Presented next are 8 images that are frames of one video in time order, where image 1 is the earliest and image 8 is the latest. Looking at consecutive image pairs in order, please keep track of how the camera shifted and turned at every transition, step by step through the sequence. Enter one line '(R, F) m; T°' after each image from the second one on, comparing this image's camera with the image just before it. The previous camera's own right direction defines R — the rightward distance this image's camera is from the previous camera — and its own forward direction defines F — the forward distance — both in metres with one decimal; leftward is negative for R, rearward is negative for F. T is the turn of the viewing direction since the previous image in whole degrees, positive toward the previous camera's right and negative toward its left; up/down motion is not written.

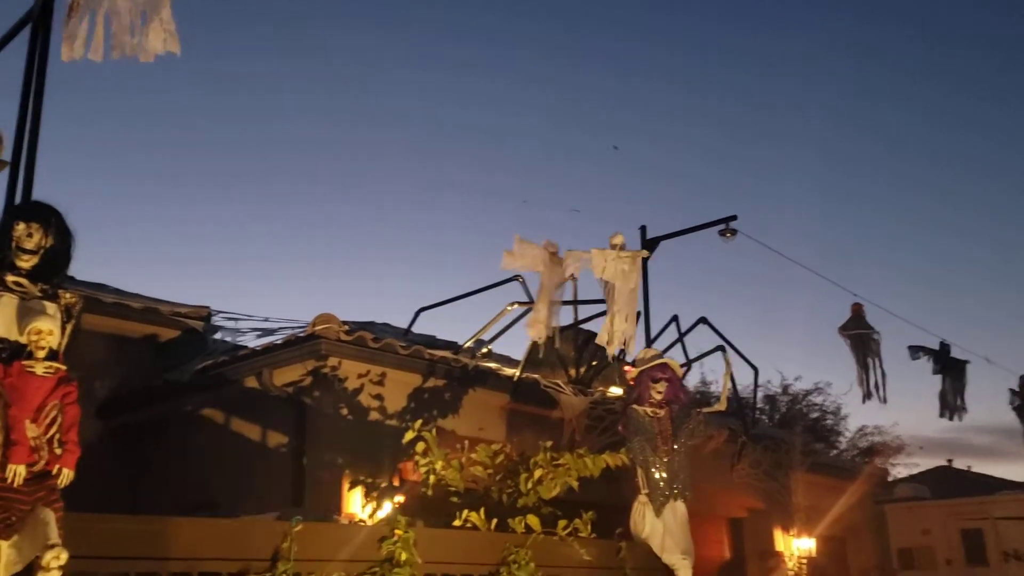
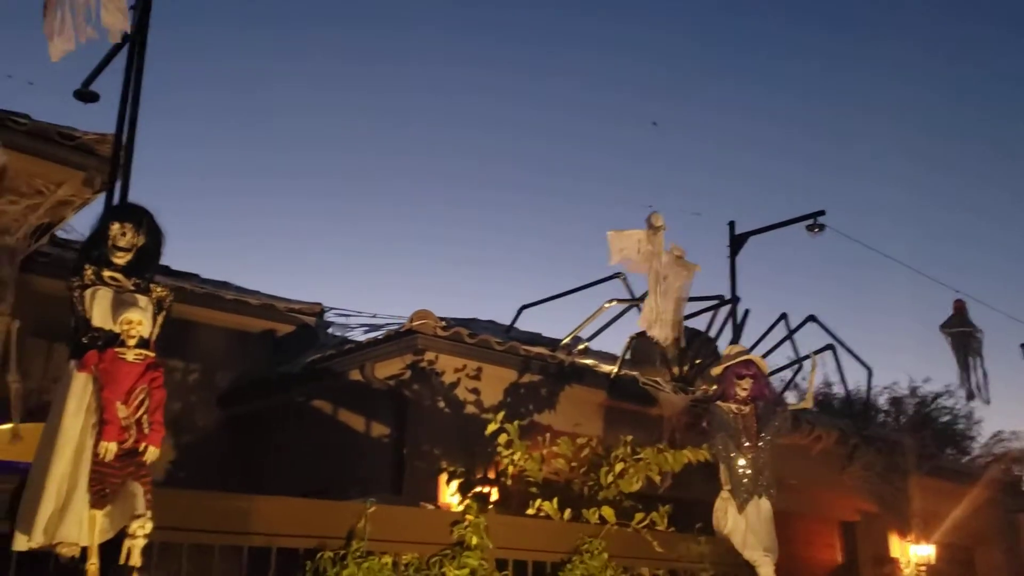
(+0.2, -0.1) m; -8°
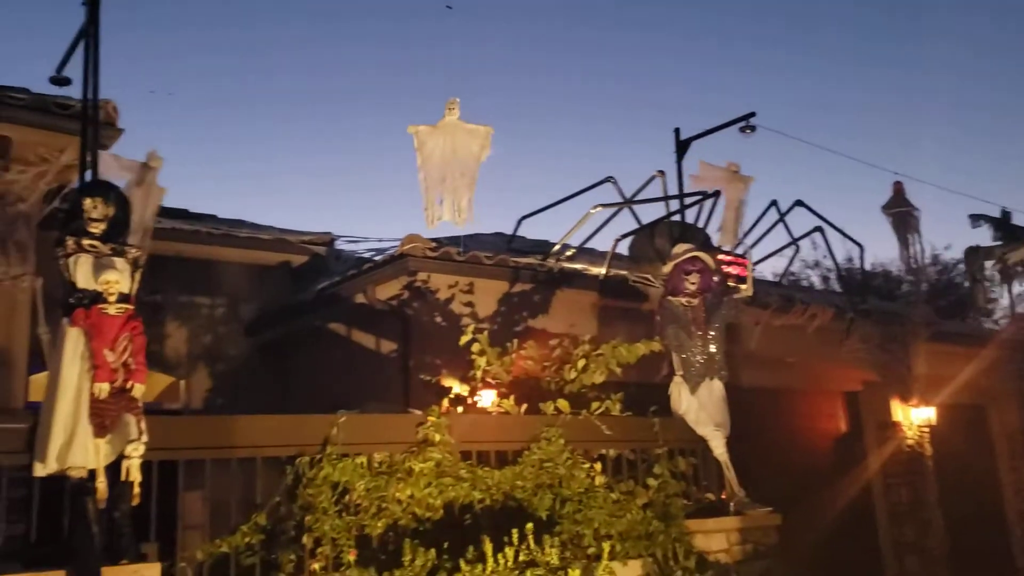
(+0.5, -0.5) m; -3°
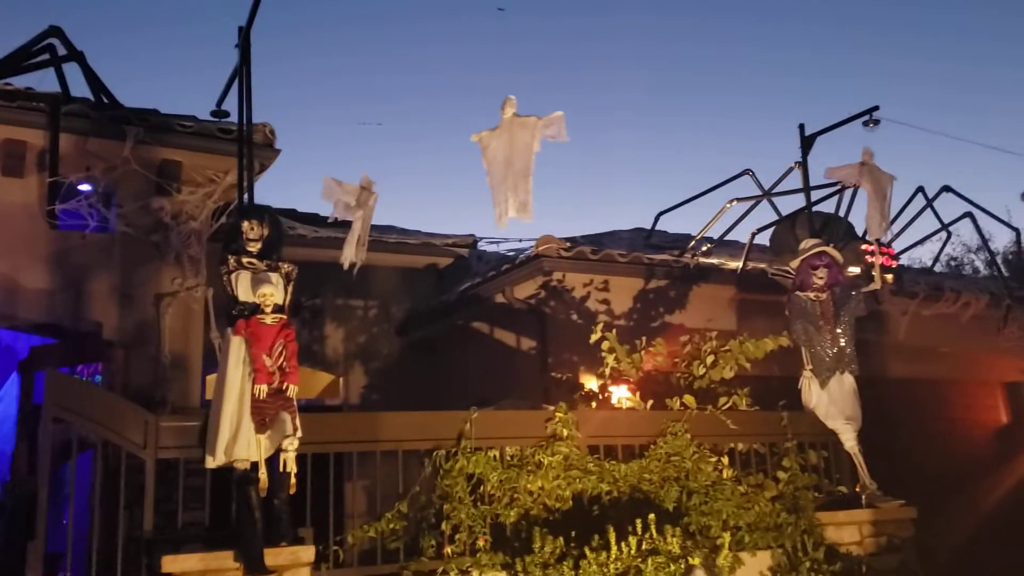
(+0.2, -0.2) m; -9°
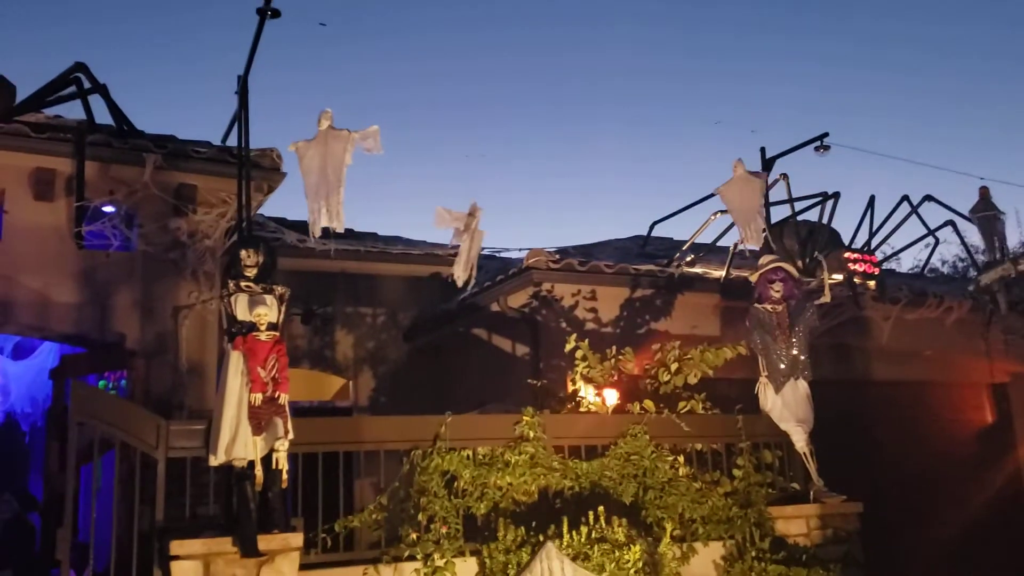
(+0.3, -0.5) m; -2°
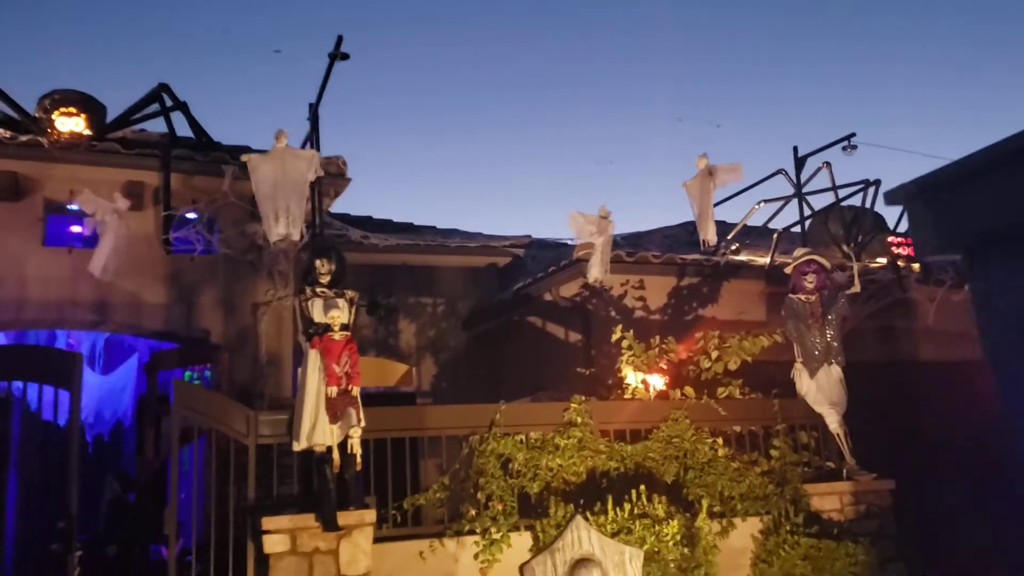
(+0.1, -0.5) m; -4°
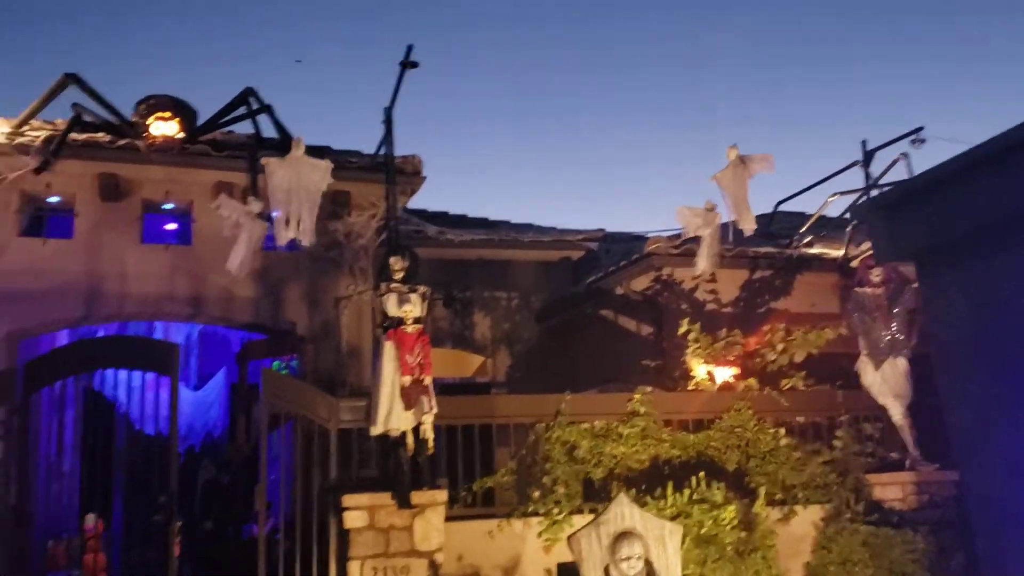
(+0.1, -0.3) m; -5°
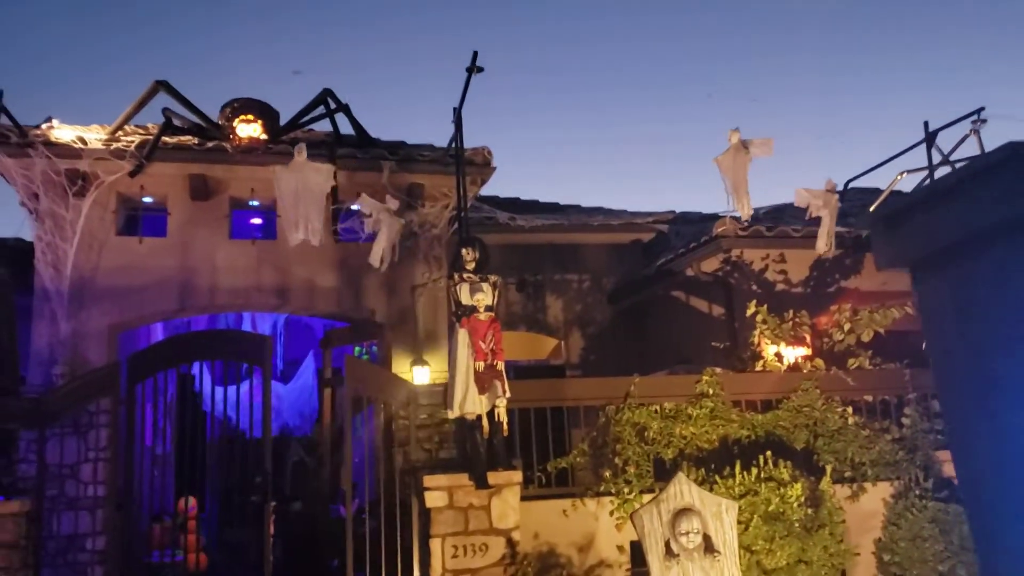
(0.0, -0.2) m; -5°
